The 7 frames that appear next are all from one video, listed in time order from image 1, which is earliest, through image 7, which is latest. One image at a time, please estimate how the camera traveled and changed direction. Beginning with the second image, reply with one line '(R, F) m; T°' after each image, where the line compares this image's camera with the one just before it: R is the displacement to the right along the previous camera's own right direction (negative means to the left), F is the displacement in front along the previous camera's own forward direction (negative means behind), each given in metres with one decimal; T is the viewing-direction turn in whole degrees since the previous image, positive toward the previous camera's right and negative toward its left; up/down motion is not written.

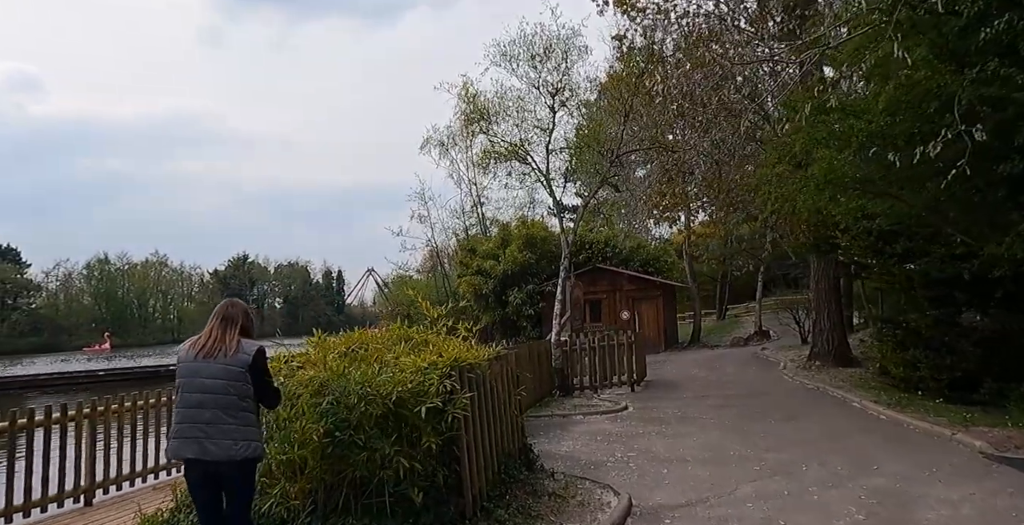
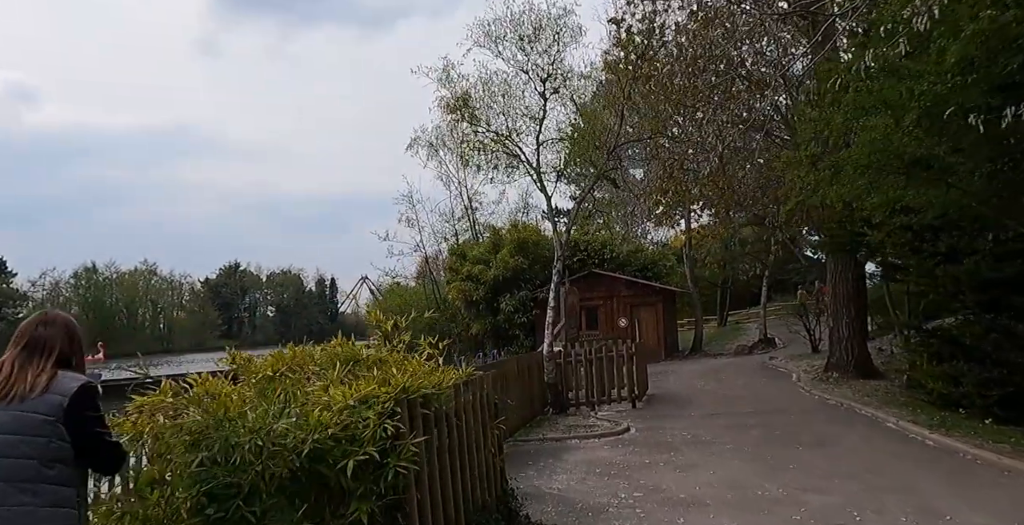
(+0.2, +1.5) m; 0°
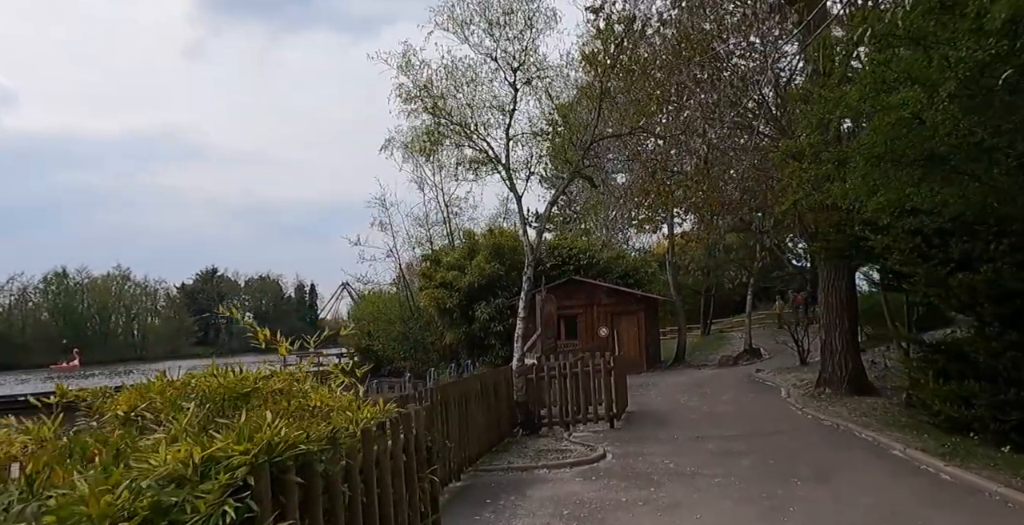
(+0.3, +1.2) m; +1°
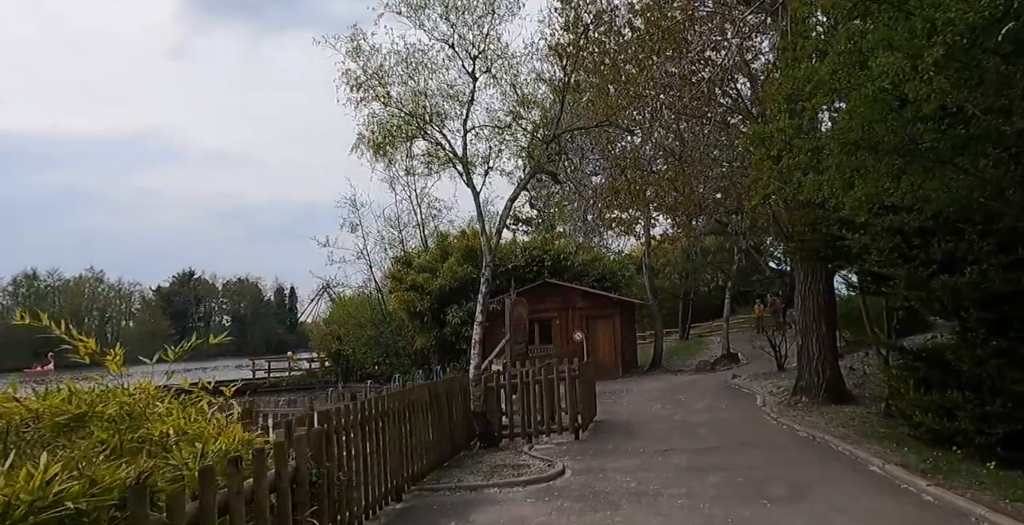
(+0.4, +0.8) m; +1°
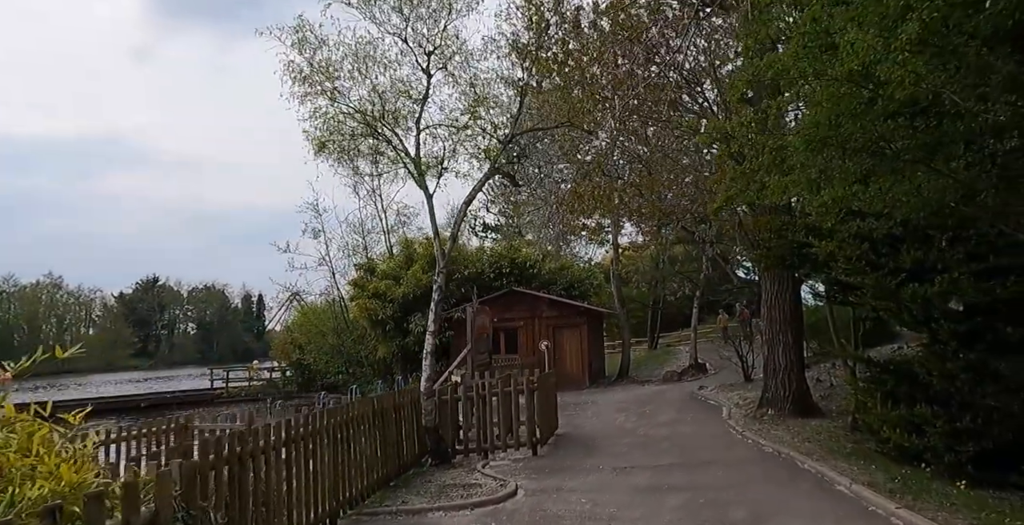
(+0.3, +0.6) m; +2°
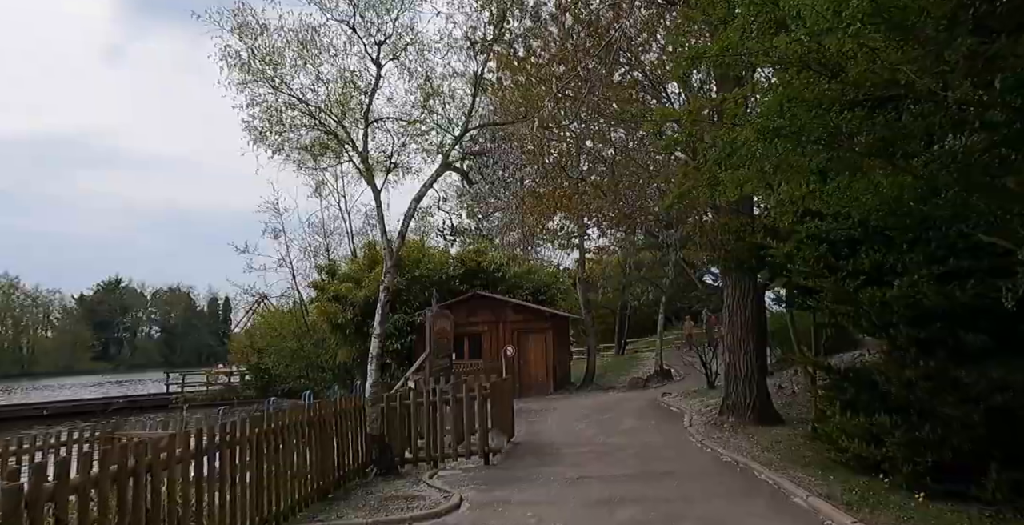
(+0.3, +0.4) m; +2°
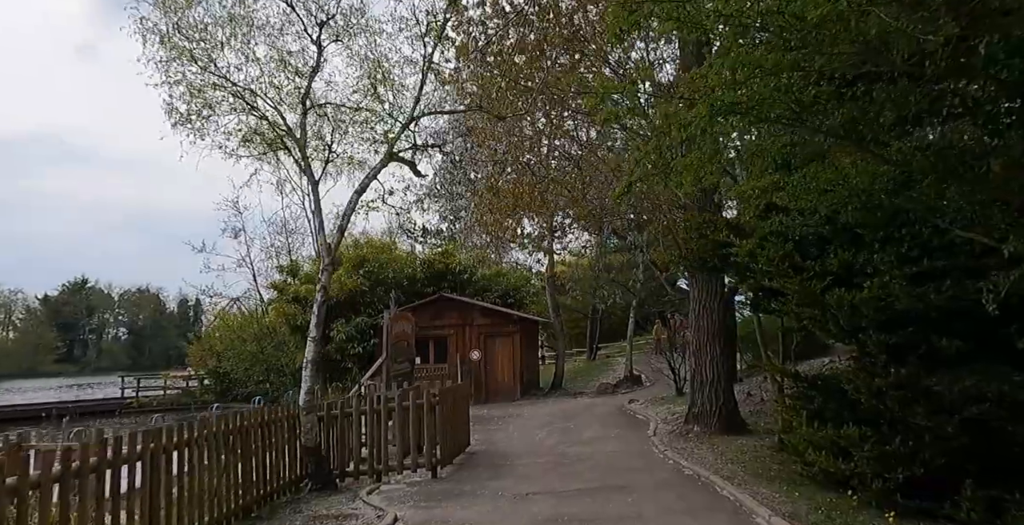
(+0.4, +0.7) m; +2°
